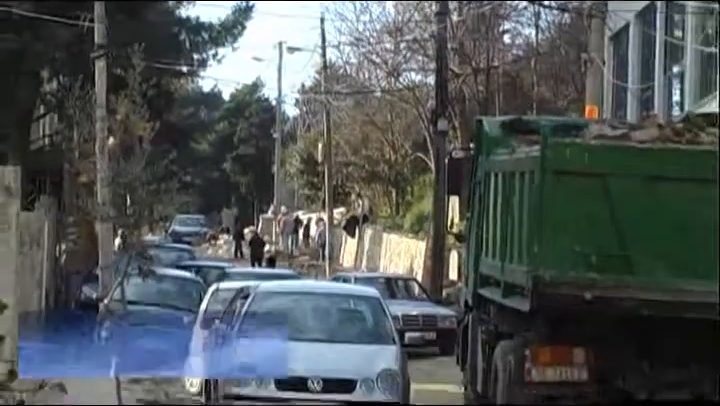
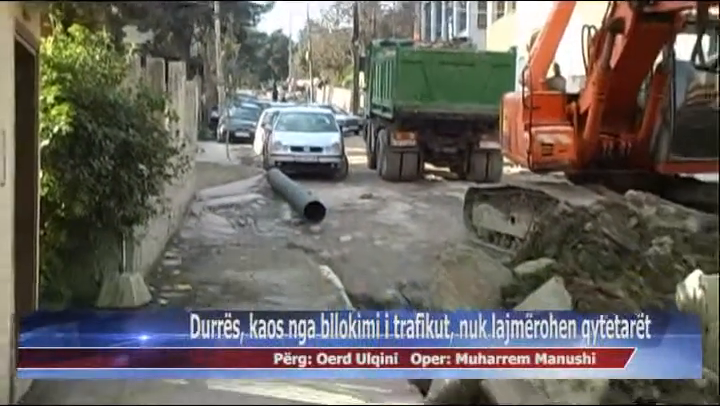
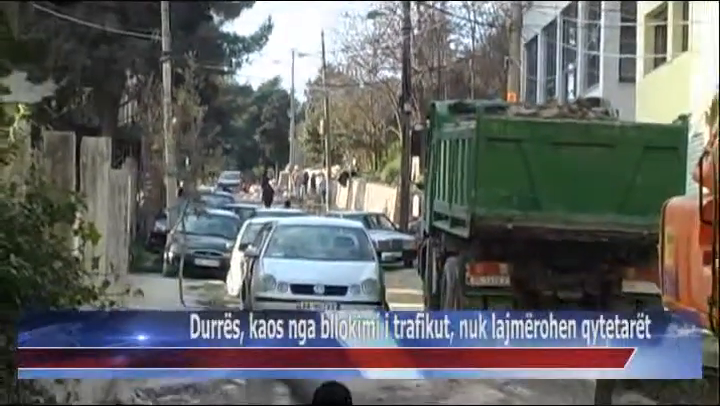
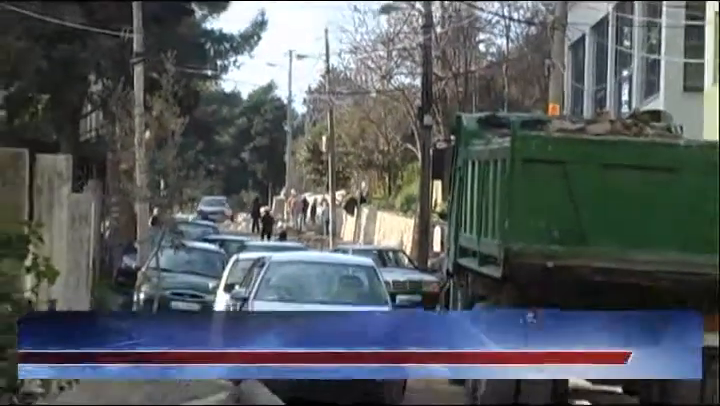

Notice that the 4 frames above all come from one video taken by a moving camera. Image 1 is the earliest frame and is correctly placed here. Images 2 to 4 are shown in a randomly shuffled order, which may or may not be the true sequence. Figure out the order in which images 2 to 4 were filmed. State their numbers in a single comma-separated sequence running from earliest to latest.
4, 3, 2
